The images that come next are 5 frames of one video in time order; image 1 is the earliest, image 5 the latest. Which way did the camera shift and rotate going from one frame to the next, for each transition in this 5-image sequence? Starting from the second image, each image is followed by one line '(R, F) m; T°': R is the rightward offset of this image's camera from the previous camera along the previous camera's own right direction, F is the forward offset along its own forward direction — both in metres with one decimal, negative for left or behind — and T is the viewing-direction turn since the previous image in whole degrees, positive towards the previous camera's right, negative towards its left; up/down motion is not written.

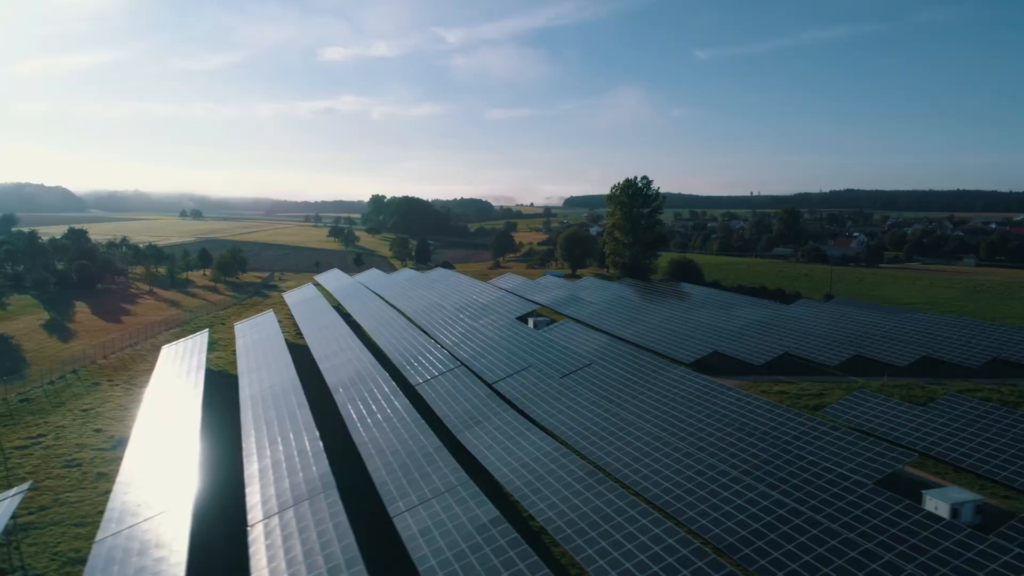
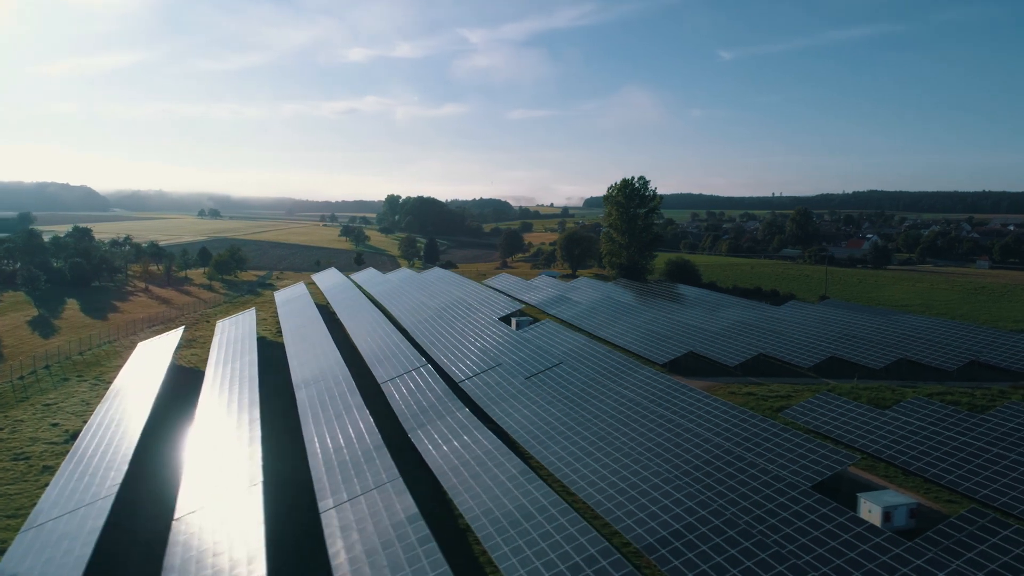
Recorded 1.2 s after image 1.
(+1.9, 0.0) m; -1°
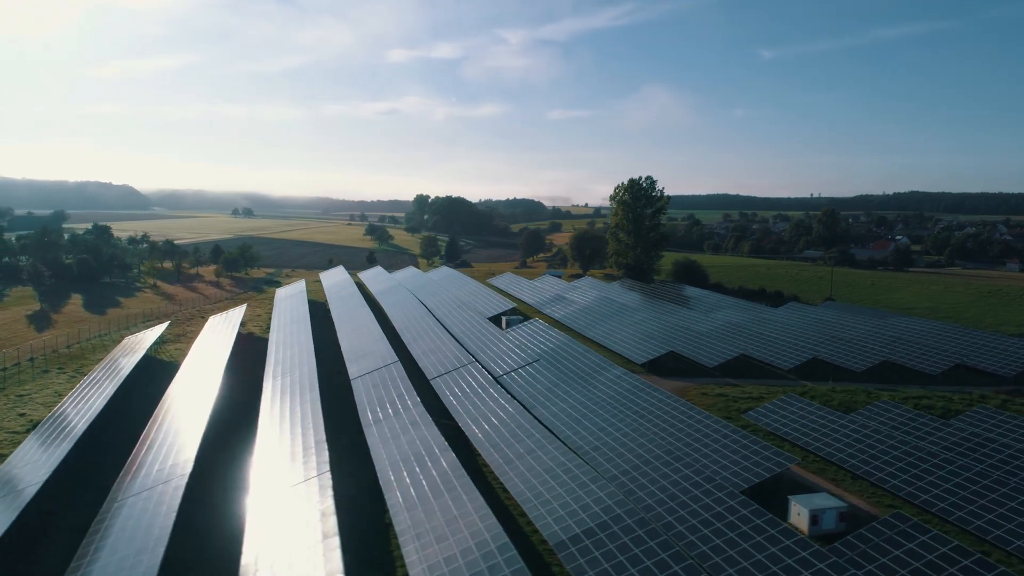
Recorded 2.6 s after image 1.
(+2.2, 0.0) m; -2°
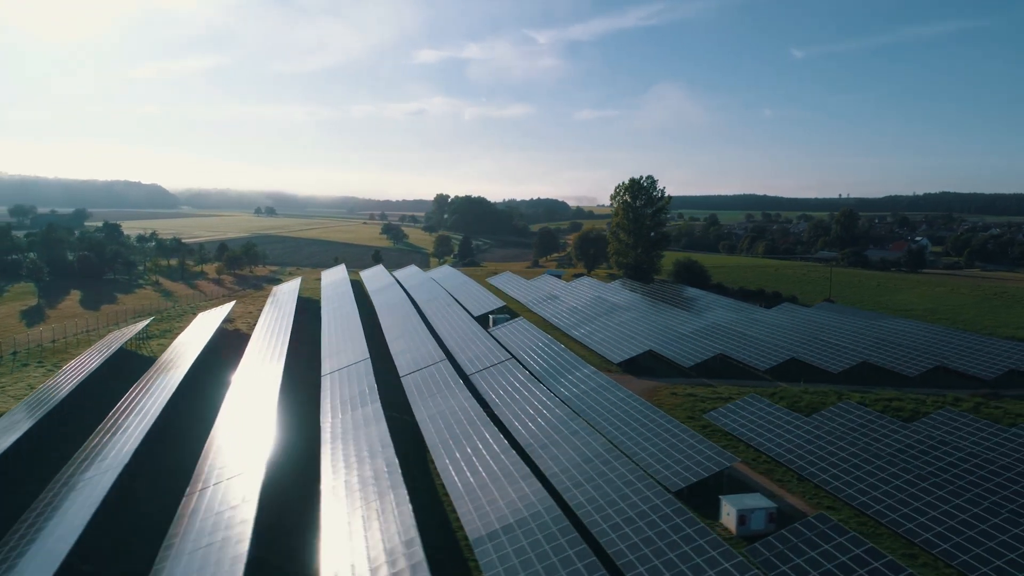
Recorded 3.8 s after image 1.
(+1.9, 0.0) m; -1°
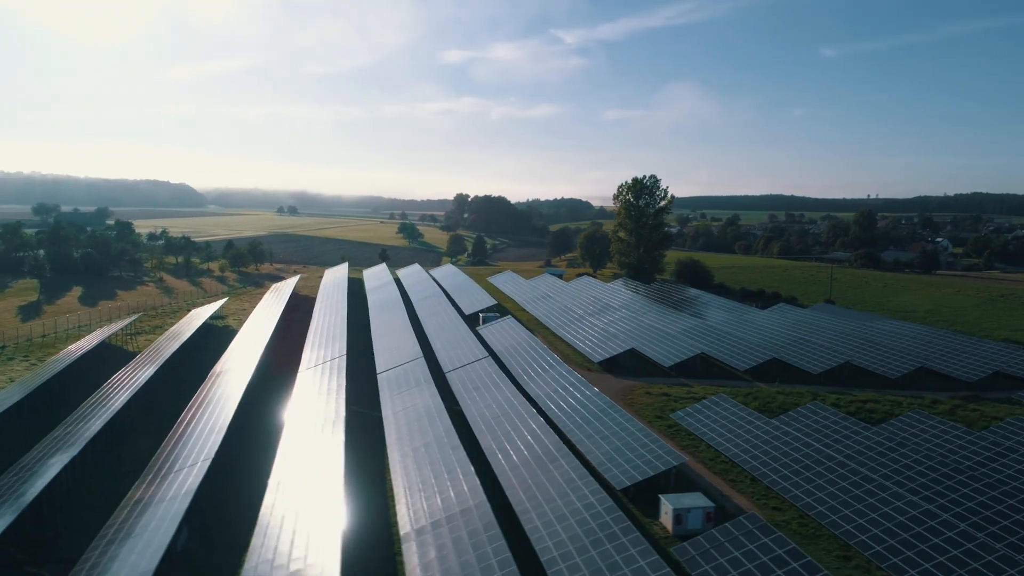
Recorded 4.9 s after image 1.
(+1.7, 0.0) m; -1°
